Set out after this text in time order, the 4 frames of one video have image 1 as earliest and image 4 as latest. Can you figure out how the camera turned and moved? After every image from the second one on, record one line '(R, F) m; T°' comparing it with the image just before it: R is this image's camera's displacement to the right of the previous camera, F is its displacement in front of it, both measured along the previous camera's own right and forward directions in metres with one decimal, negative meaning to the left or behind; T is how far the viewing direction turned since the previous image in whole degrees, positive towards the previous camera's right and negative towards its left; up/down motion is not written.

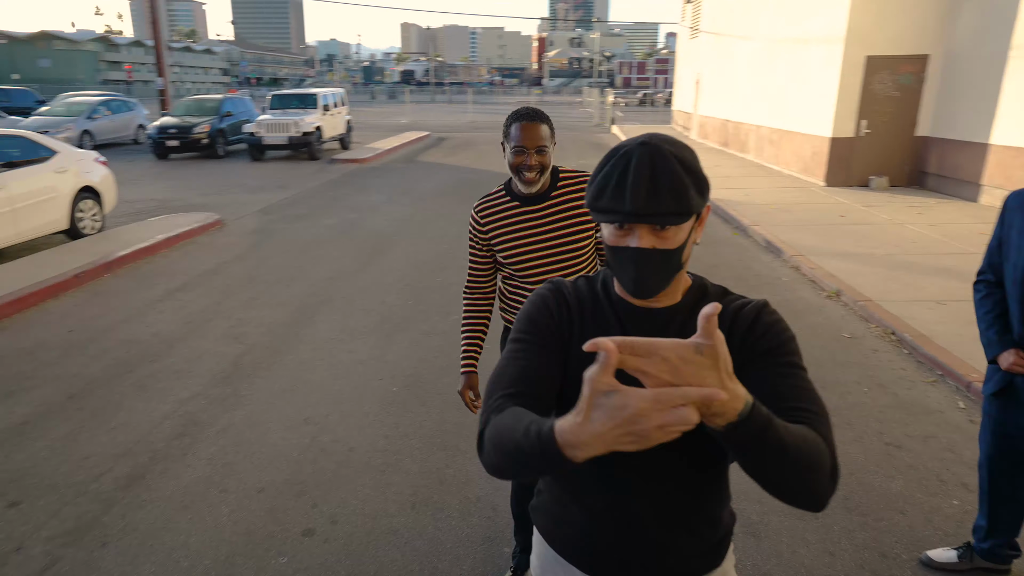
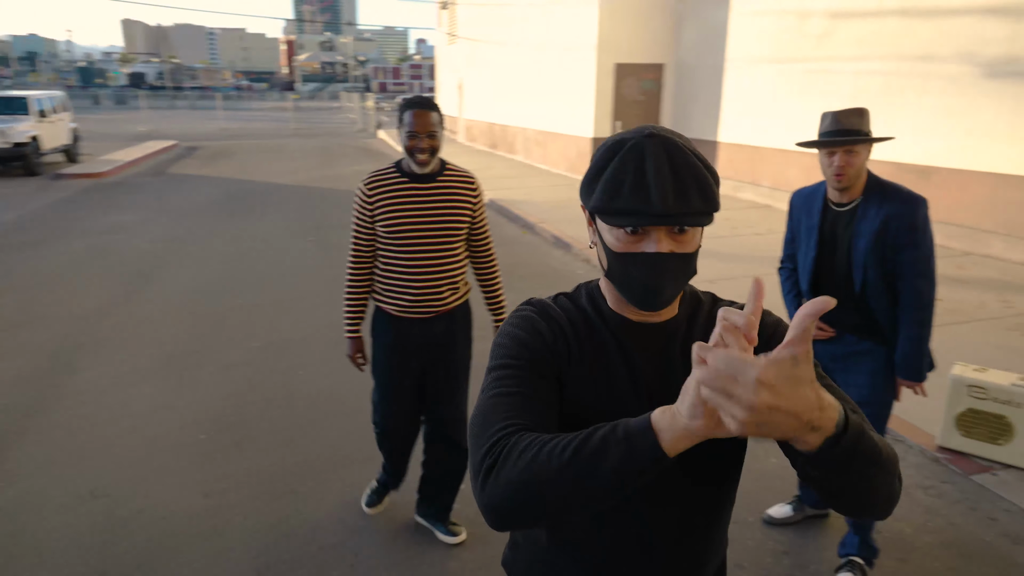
(-0.3, +0.3) m; +19°
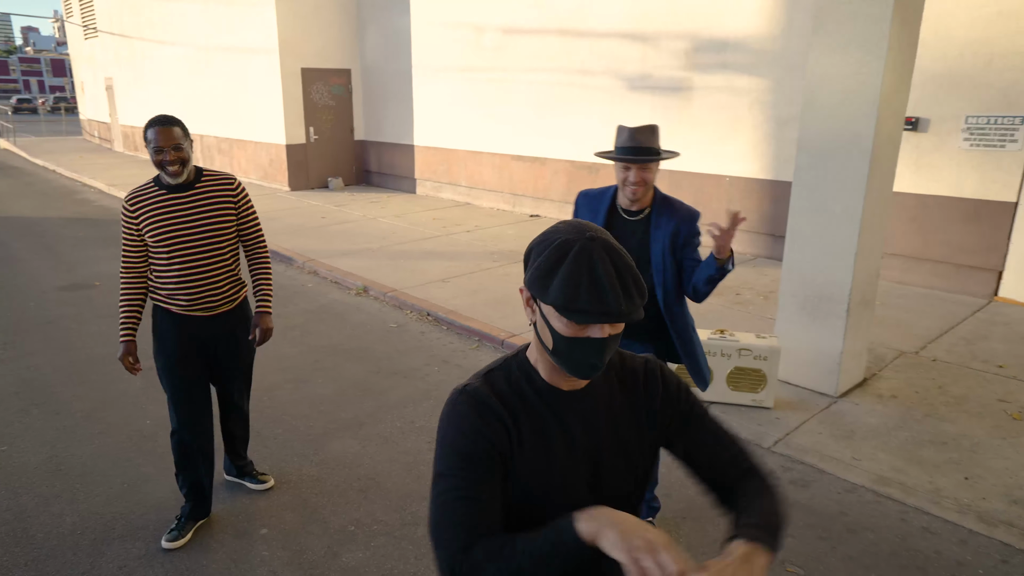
(-0.5, 0.0) m; +25°
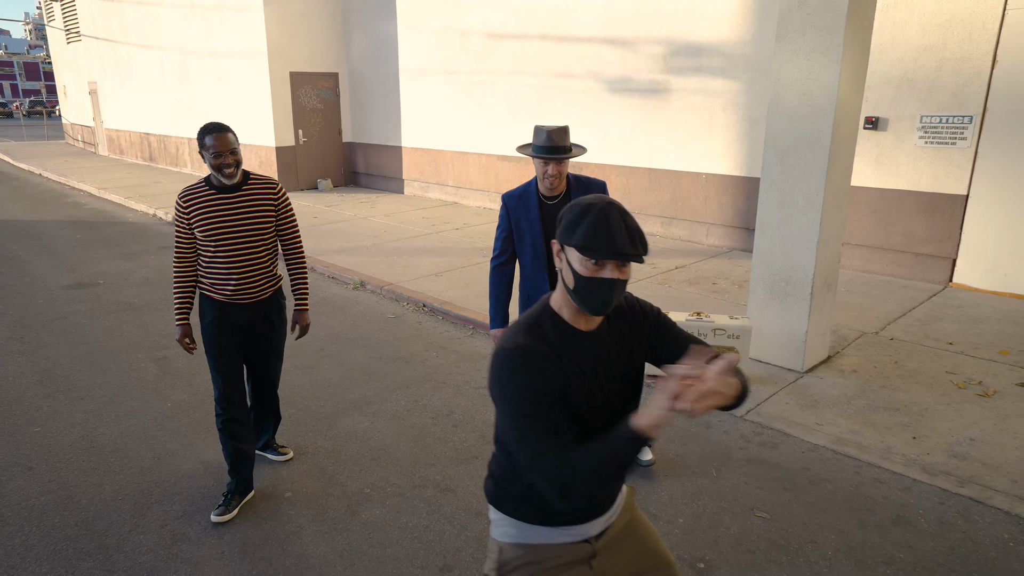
(-0.1, -0.4) m; +1°
